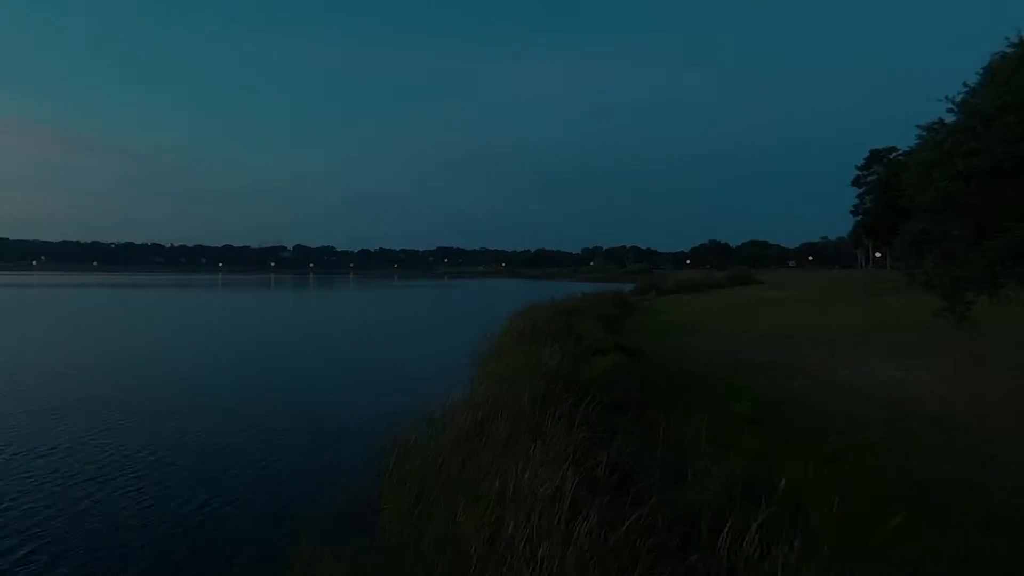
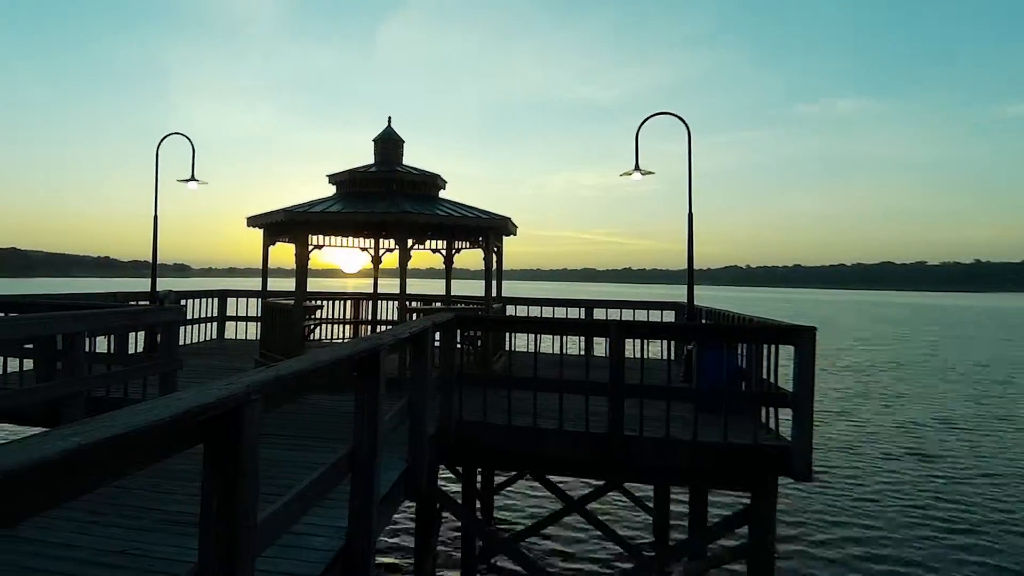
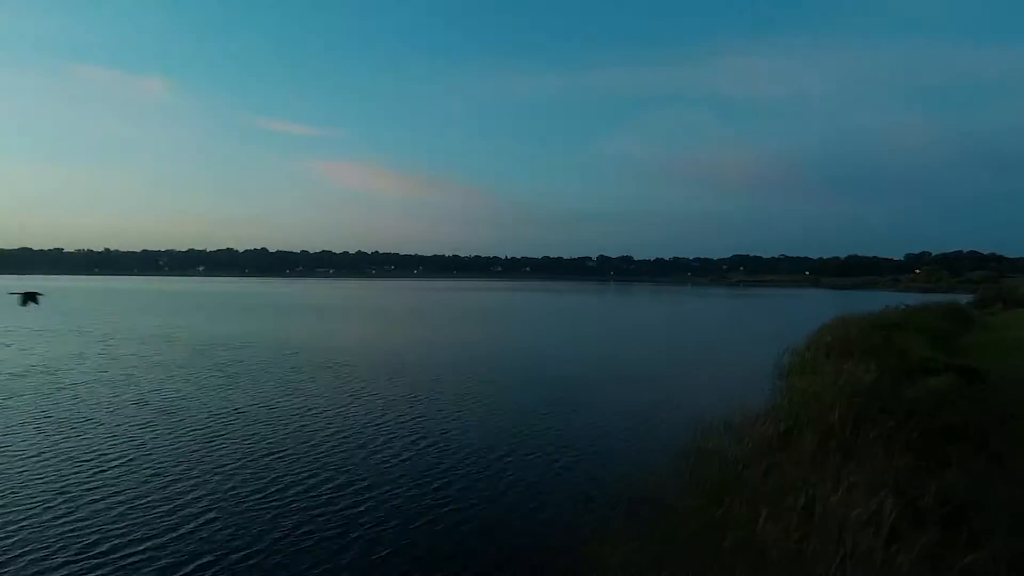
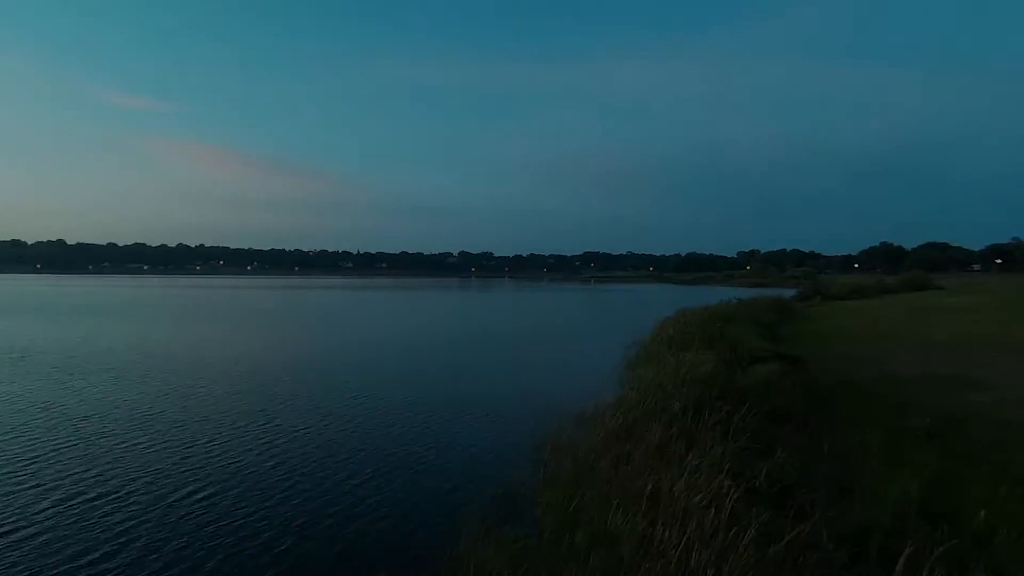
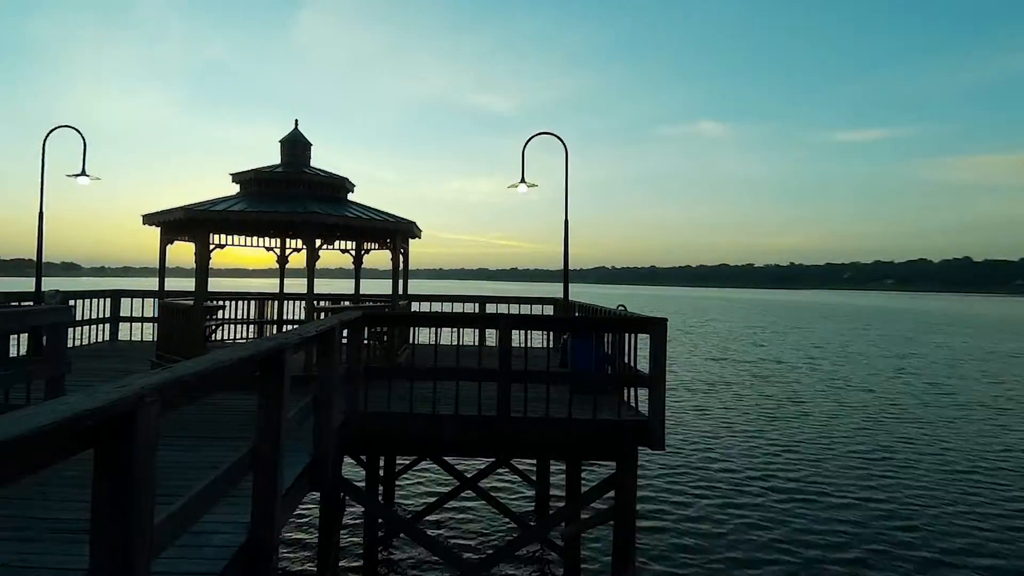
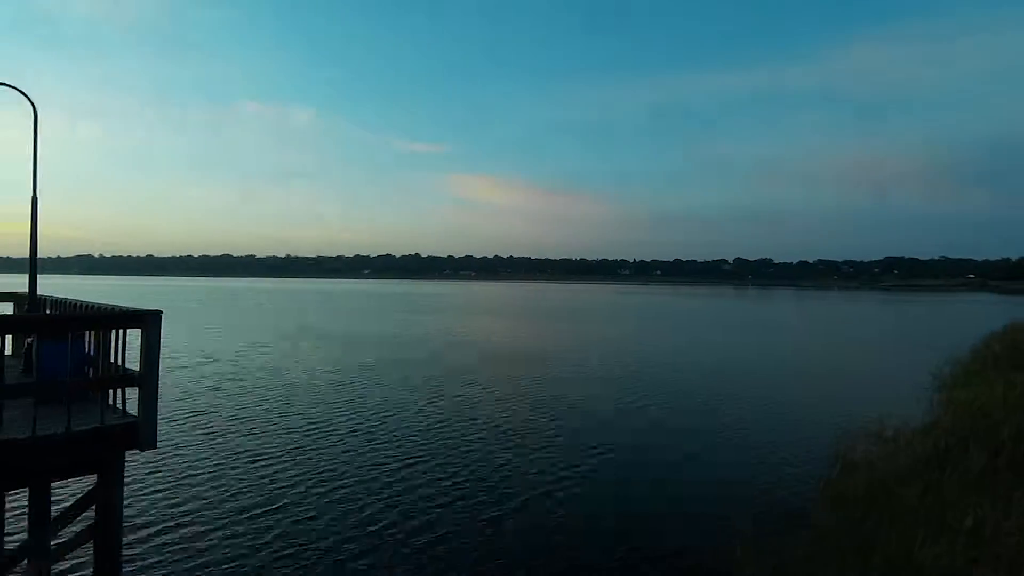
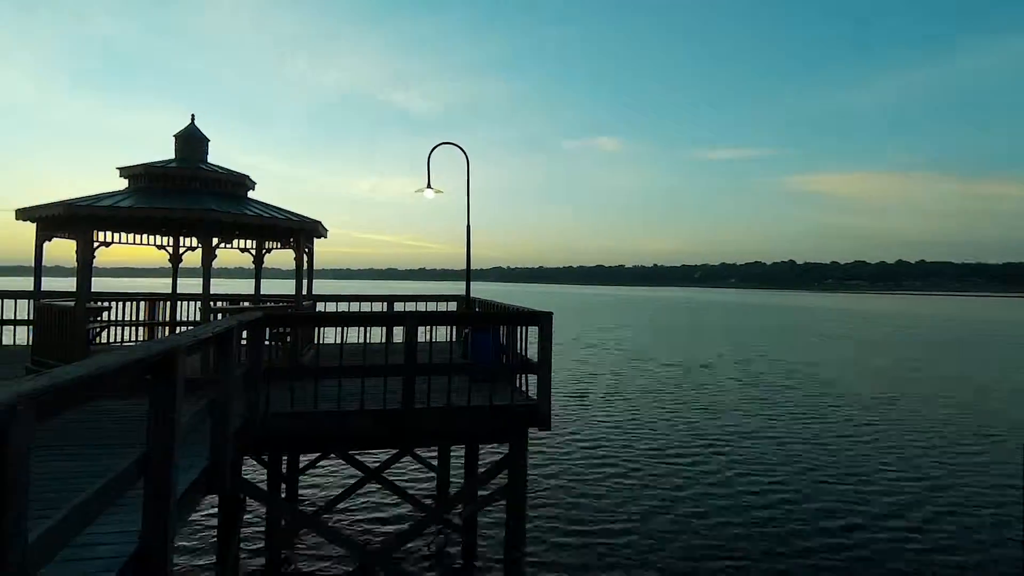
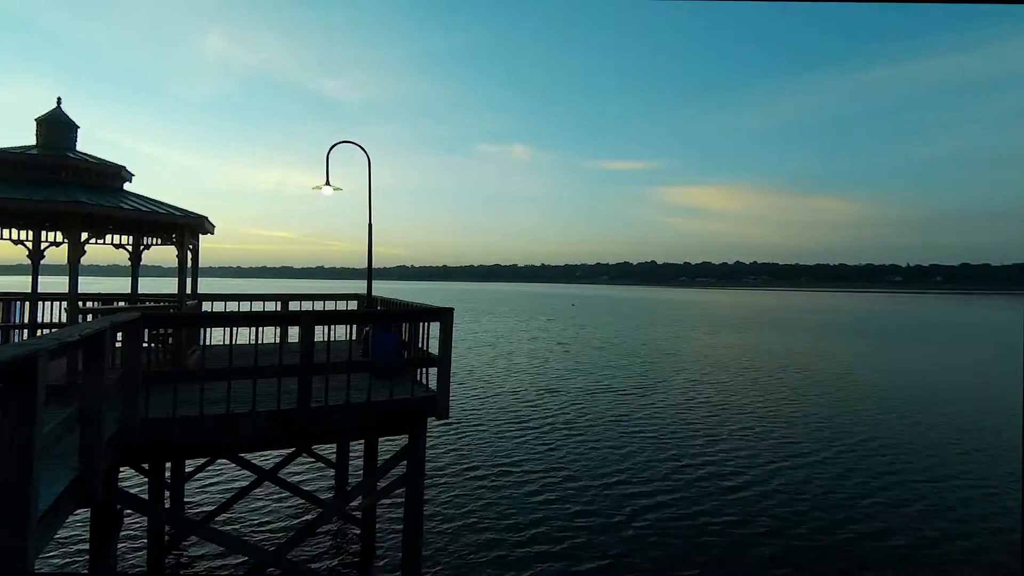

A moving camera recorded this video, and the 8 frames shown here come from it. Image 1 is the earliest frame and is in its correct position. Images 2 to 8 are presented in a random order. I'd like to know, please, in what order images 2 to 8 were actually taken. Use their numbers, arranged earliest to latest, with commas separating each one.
4, 3, 6, 8, 7, 5, 2
